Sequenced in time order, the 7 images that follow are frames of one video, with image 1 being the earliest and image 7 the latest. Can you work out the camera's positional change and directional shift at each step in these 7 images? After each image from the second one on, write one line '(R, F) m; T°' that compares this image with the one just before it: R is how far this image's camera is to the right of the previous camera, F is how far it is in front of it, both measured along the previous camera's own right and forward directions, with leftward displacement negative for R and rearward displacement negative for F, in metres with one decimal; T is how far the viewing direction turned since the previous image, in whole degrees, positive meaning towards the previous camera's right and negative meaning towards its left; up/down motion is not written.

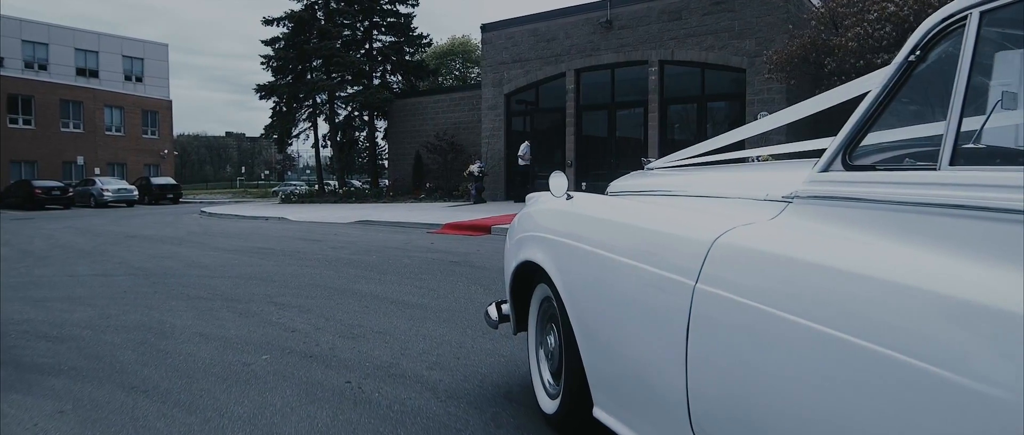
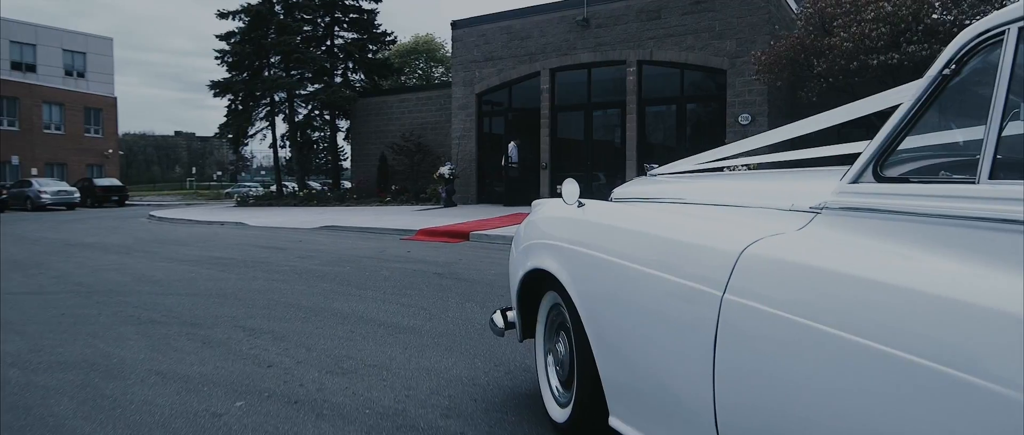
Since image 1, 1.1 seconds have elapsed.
(-0.4, +0.8) m; +4°
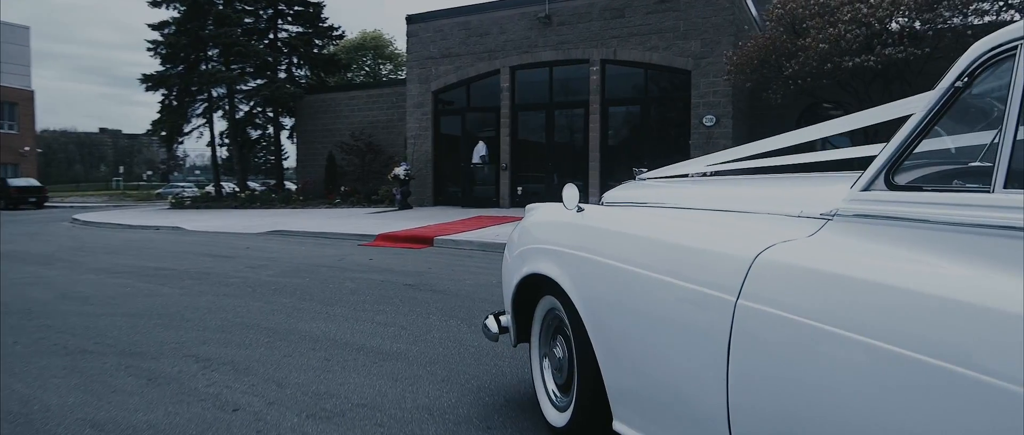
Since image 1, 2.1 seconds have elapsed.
(-0.4, +0.7) m; +5°
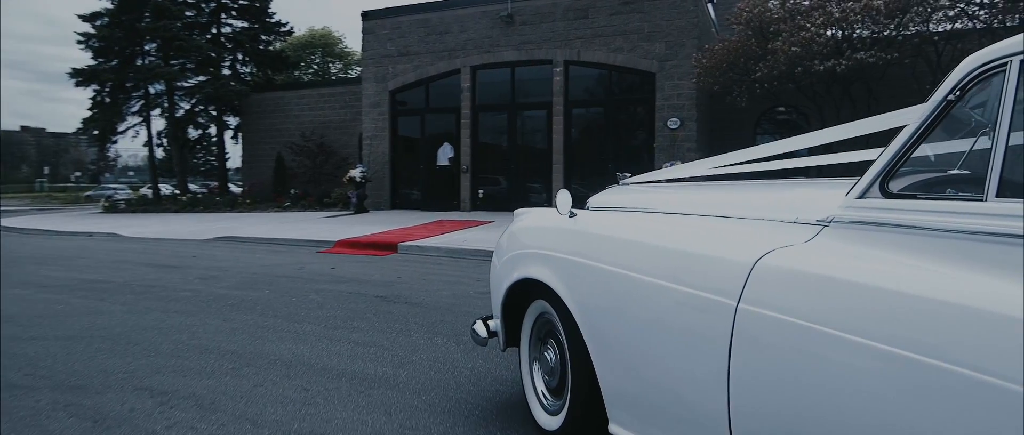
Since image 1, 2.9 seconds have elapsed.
(-0.4, +0.5) m; +5°
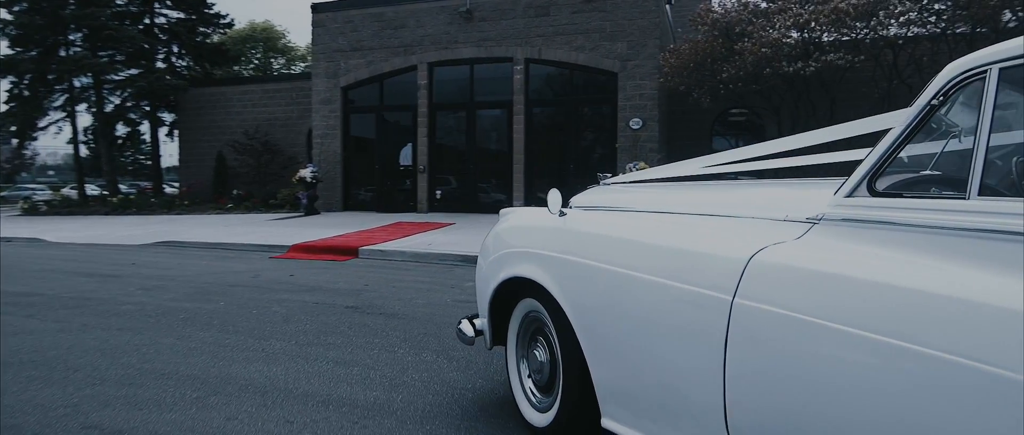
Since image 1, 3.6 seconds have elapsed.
(-0.4, +0.5) m; +5°
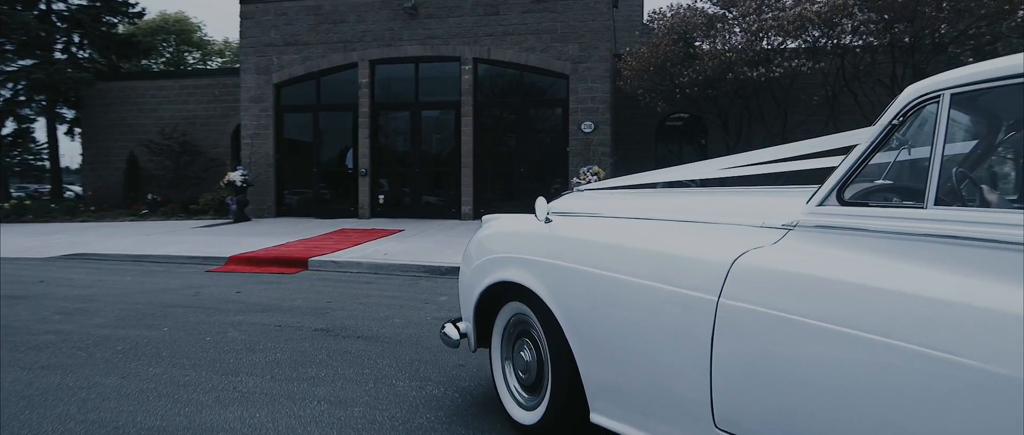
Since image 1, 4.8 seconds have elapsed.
(-0.7, +0.6) m; +7°
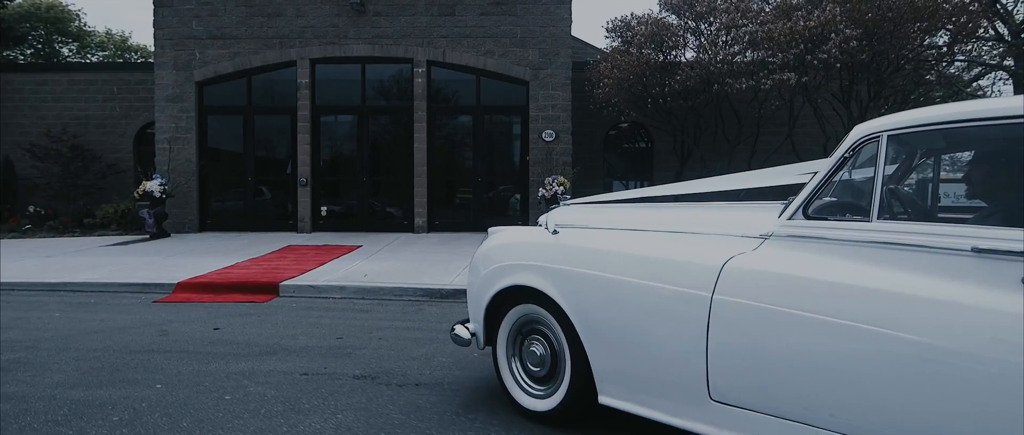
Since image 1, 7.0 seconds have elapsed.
(-1.6, +0.9) m; +10°
